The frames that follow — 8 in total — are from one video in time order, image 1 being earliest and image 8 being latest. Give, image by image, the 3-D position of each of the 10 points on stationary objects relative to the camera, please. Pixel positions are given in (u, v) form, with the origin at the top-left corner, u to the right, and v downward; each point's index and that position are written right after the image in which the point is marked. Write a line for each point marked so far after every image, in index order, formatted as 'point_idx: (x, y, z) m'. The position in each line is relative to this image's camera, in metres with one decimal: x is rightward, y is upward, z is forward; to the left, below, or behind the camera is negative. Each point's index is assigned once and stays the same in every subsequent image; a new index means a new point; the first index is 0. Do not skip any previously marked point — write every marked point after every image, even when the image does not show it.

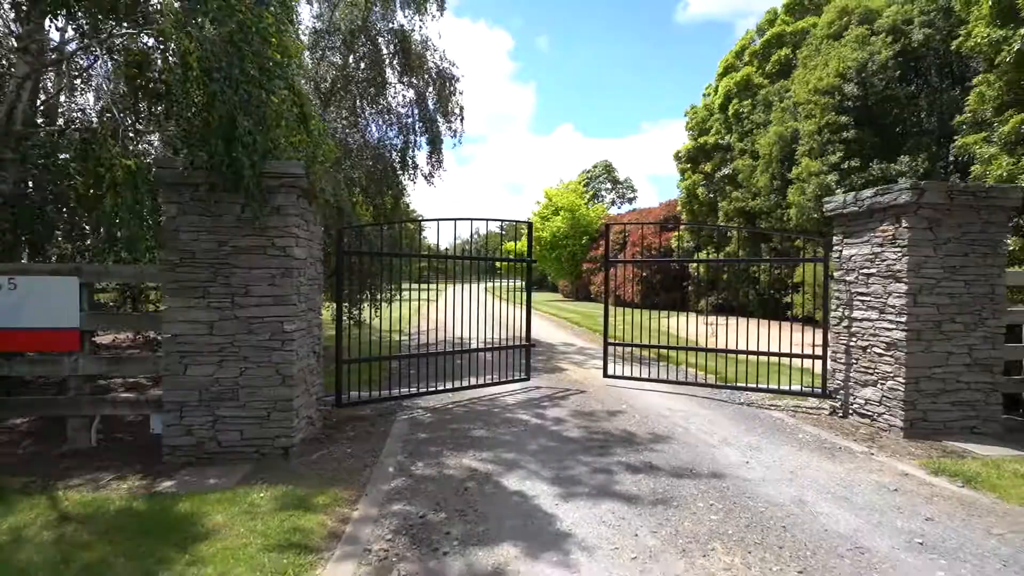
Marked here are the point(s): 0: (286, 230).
0: (-2.0, +0.5, +4.9) m
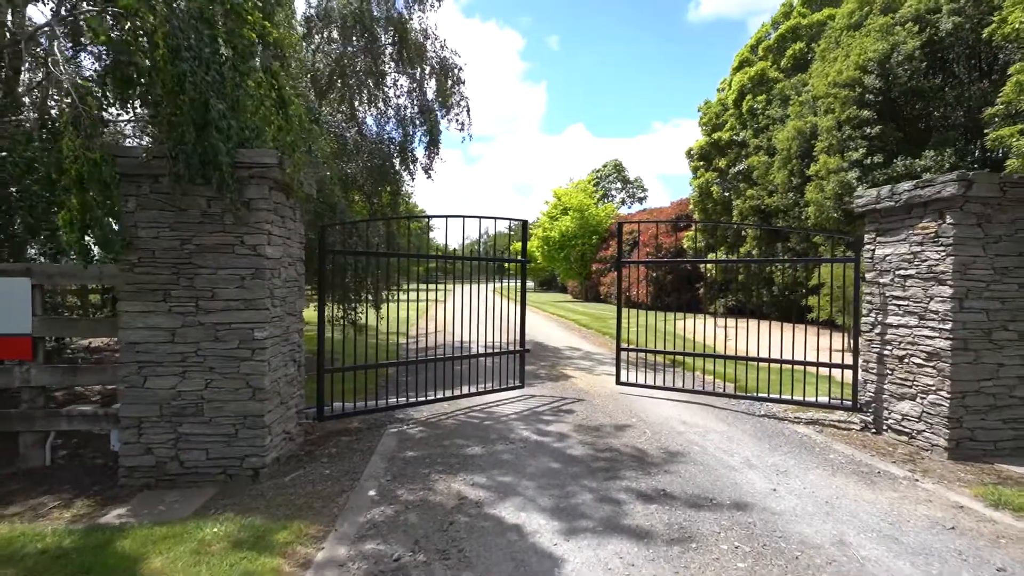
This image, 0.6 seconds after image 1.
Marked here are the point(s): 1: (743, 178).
0: (-2.0, +0.5, +4.4) m
1: (+7.9, +3.8, +19.1) m
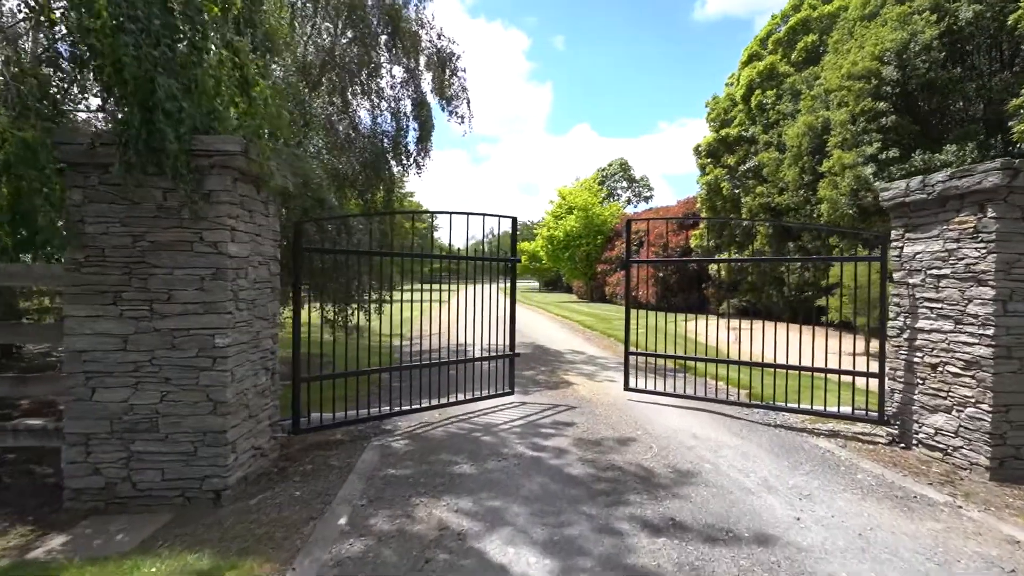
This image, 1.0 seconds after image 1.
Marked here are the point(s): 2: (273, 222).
0: (-2.1, +0.5, +4.0) m
1: (+8.0, +3.7, +18.5) m
2: (-2.1, +0.6, +4.9) m
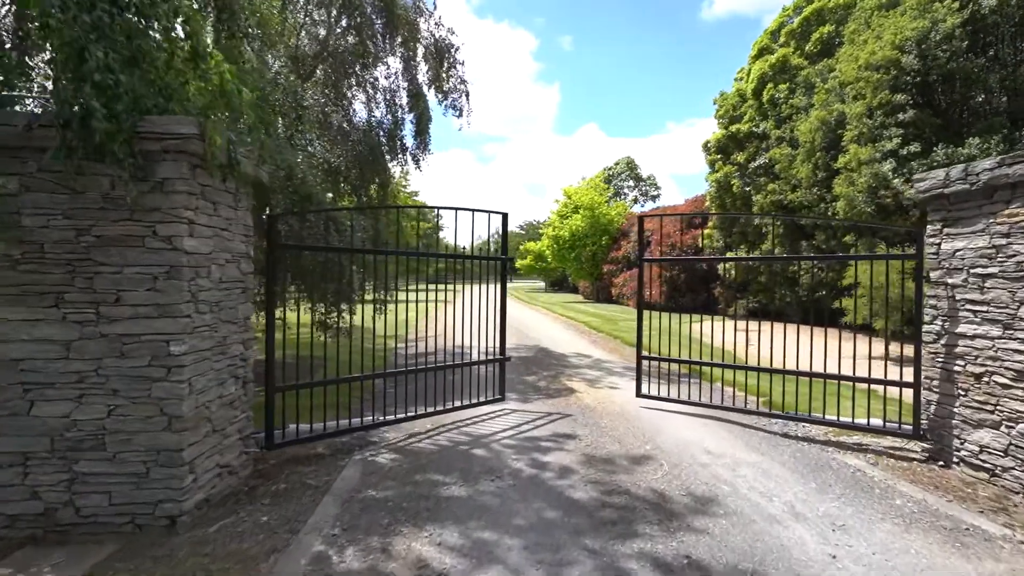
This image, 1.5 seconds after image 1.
0: (-2.1, +0.5, +3.5) m
1: (+8.1, +3.7, +18.0) m
2: (-2.1, +0.6, +4.4) m
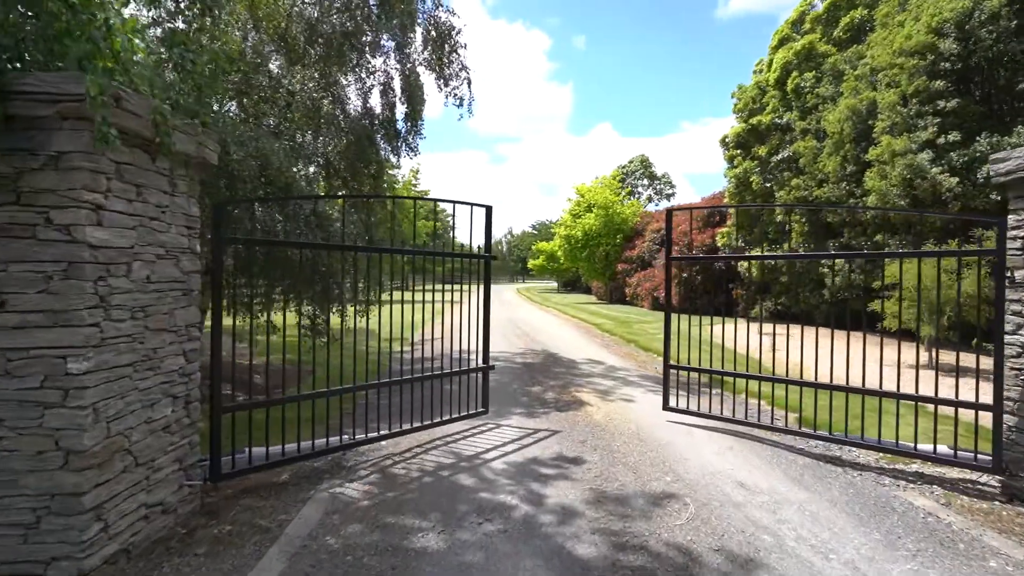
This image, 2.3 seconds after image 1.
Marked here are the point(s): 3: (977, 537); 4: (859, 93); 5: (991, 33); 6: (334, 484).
0: (-2.2, +0.5, +2.8) m
1: (+8.4, +3.7, +17.0) m
2: (-2.2, +0.6, +3.7) m
3: (+2.8, -1.5, +3.4) m
4: (+8.8, +4.9, +14.1) m
5: (+9.8, +5.2, +11.3) m
6: (-1.4, -1.5, +4.3) m
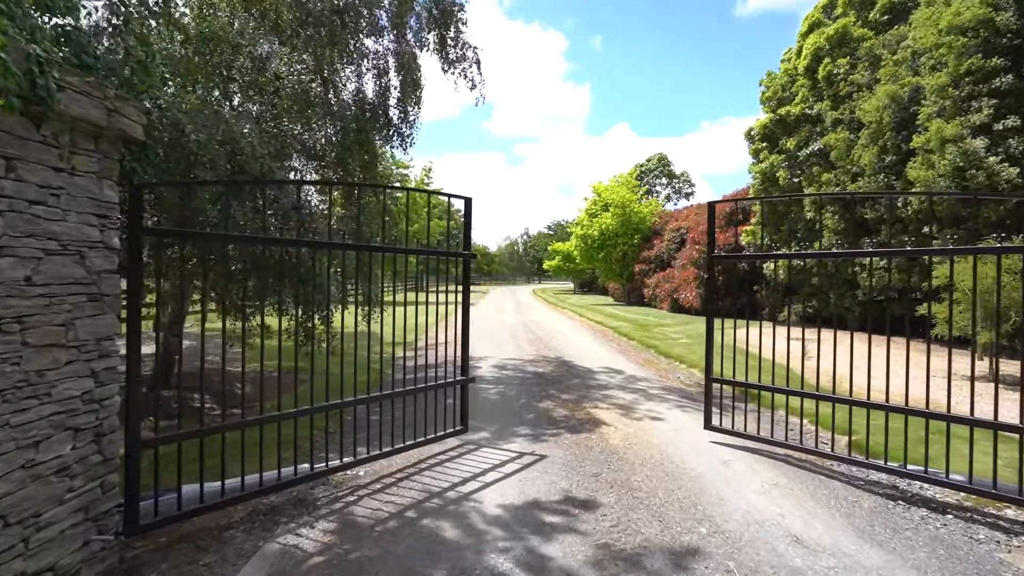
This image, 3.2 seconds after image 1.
0: (-2.3, +0.4, +2.0) m
1: (+8.7, +3.7, +15.9) m
2: (-2.2, +0.5, +2.9) m
3: (+2.8, -1.5, +2.5) m
4: (+9.0, +4.9, +13.0) m
5: (+10.0, +5.2, +10.2) m
6: (-1.4, -1.5, +3.5) m
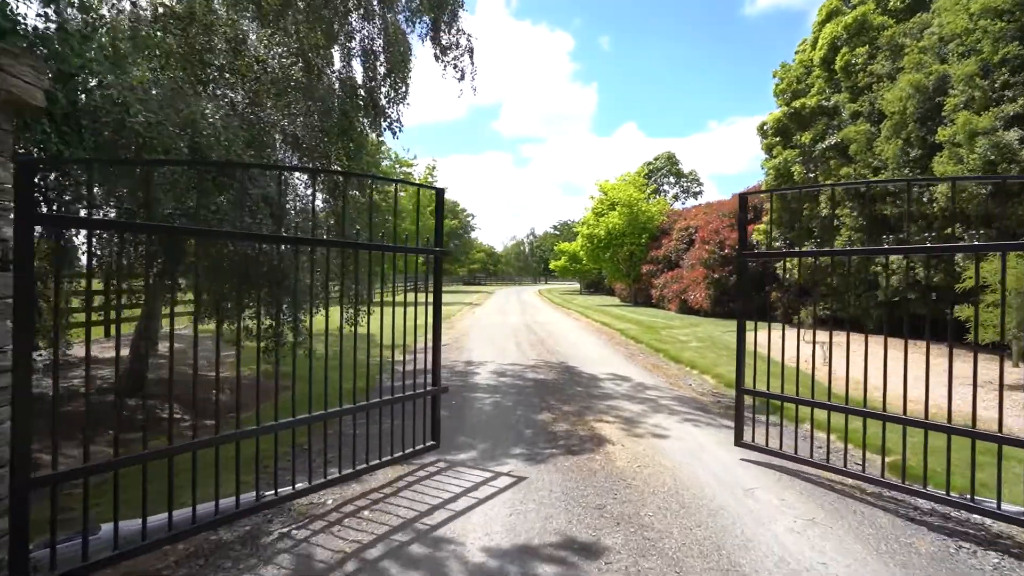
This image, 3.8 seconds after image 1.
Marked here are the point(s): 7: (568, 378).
0: (-2.4, +0.4, +1.4) m
1: (+8.8, +3.6, +15.2) m
2: (-2.3, +0.5, +2.3) m
3: (+2.7, -1.5, +1.8) m
4: (+9.1, +4.9, +12.3) m
5: (+10.0, +5.1, +9.5) m
6: (-1.5, -1.5, +2.9) m
7: (+0.9, -1.4, +8.6) m
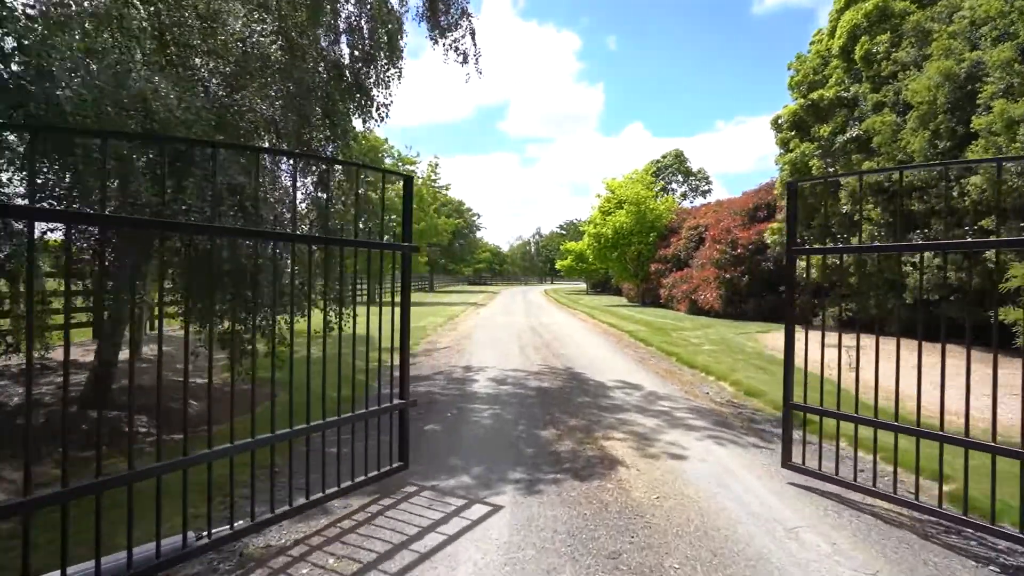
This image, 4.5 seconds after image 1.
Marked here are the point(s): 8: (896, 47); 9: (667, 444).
0: (-2.4, +0.4, +0.8) m
1: (+8.9, +3.6, +14.4) m
2: (-2.3, +0.5, +1.7) m
3: (+2.6, -1.5, +1.1) m
4: (+9.2, +4.9, +11.5) m
5: (+10.0, +5.1, +8.7) m
6: (-1.5, -1.5, +2.3) m
7: (+0.9, -1.4, +7.9) m
8: (+9.4, +5.9, +13.6) m
9: (+1.4, -1.4, +5.2) m
